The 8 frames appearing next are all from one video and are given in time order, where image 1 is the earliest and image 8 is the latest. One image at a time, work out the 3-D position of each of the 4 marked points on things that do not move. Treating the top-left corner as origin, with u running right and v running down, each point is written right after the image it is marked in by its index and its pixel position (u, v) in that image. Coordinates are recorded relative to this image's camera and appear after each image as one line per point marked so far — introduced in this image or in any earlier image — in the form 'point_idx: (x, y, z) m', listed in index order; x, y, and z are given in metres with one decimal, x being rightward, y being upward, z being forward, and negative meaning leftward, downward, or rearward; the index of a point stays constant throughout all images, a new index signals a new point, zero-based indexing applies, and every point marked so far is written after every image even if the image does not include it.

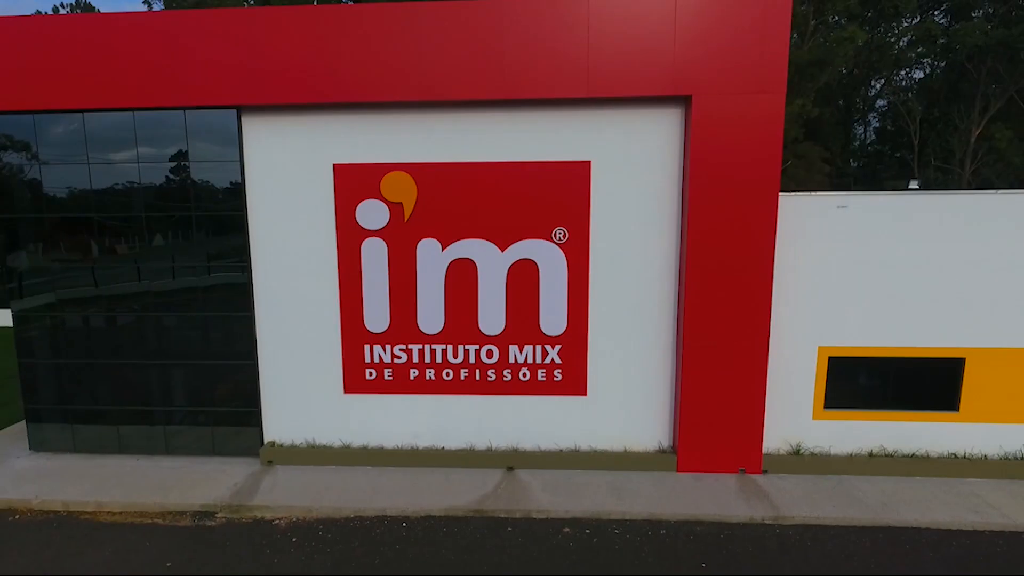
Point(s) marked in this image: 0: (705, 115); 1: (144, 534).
0: (+1.5, +1.4, +4.5) m
1: (-2.8, -1.8, +4.4) m
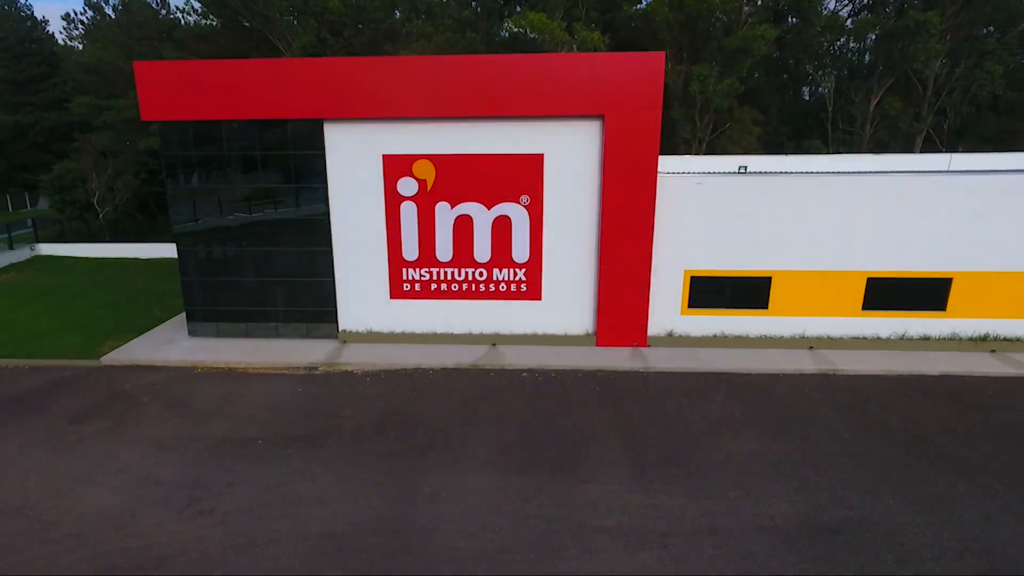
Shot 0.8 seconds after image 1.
0: (+1.3, +2.1, +7.4) m
1: (-3.0, -1.1, +7.6) m
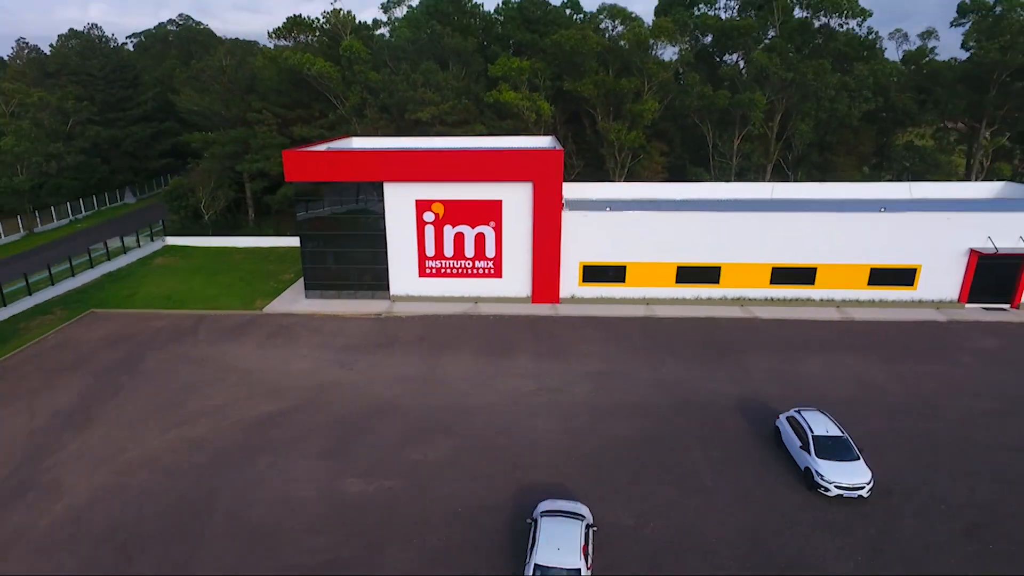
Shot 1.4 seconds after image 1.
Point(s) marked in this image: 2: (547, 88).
0: (+0.6, +2.5, +14.0) m
1: (-3.7, -0.7, +14.4) m
2: (+1.2, +6.8, +19.9) m
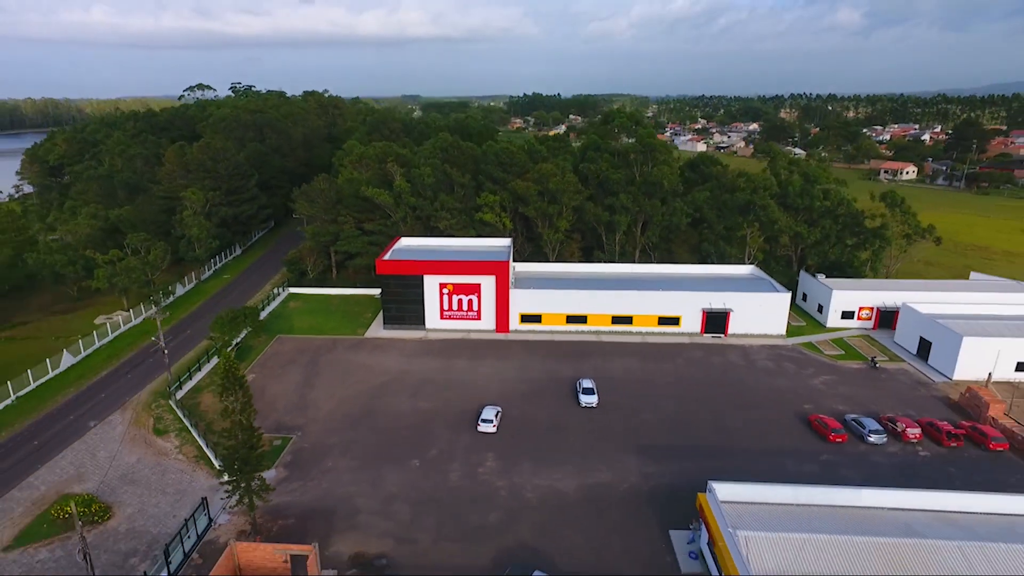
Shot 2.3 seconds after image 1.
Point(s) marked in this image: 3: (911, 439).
0: (-0.7, +0.5, +29.3) m
1: (-5.0, -2.6, +29.6) m
2: (-0.1, +4.9, +35.1) m
3: (+13.4, -5.0, +19.4) m
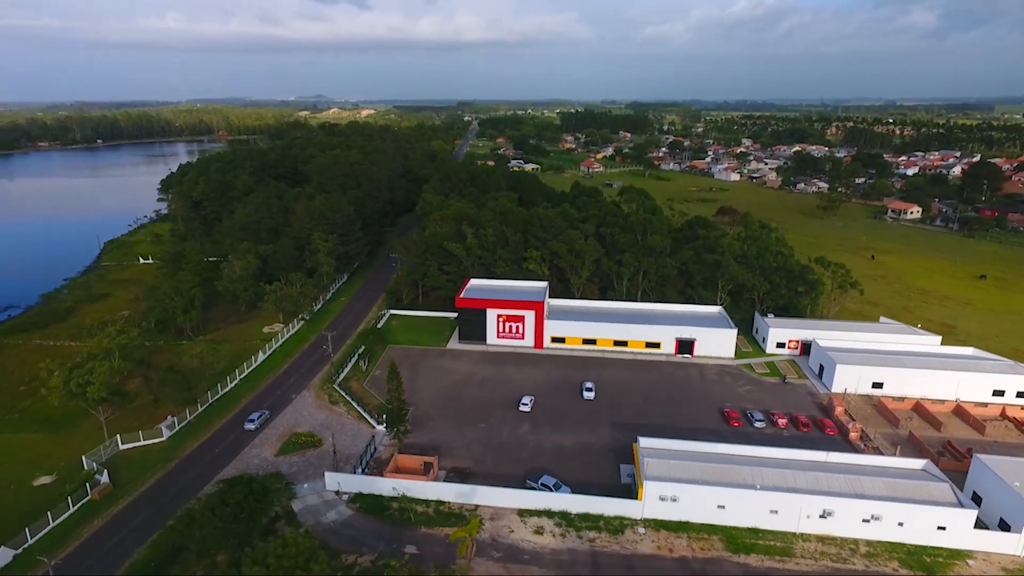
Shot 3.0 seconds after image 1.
0: (+1.8, -1.8, +43.4) m
1: (-2.5, -4.8, +44.1) m
2: (+3.1, +2.5, +49.2) m
3: (+14.9, -7.6, +32.3) m
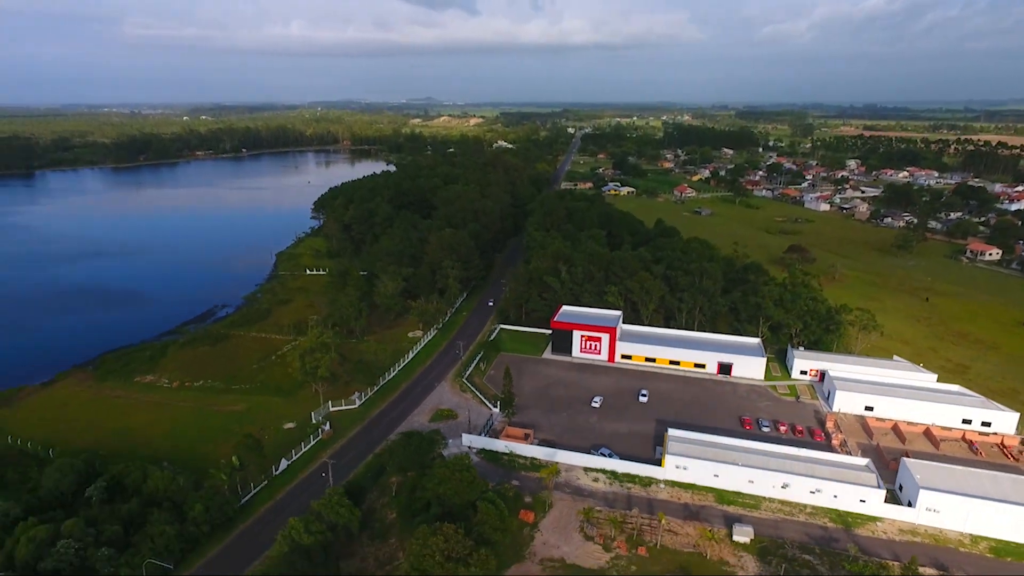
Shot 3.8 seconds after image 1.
0: (+9.8, -4.7, +57.6) m
1: (+5.5, -7.5, +59.0) m
2: (+12.2, -0.5, +63.2) m
3: (+20.6, -10.9, +44.5) m
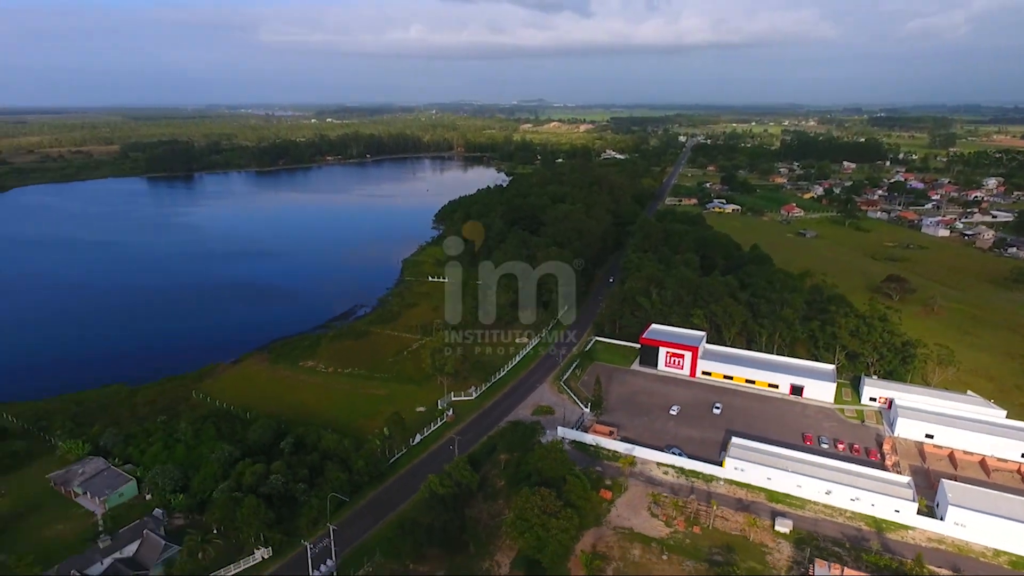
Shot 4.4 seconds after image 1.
0: (+20.3, -7.3, +65.2) m
1: (+16.2, -9.9, +67.3) m
2: (+23.8, -3.3, +70.2) m
3: (+28.3, -13.9, +50.3) m
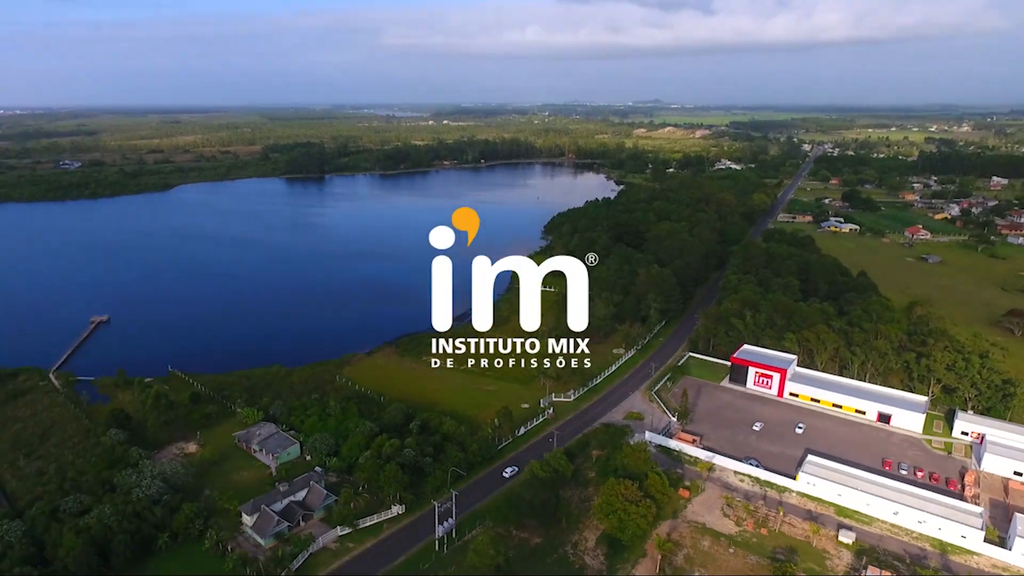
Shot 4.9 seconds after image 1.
0: (+32.0, -10.3, +68.9) m
1: (+28.2, -12.8, +71.7) m
2: (+36.6, -6.6, +73.2) m
3: (+37.0, -17.1, +52.8) m
